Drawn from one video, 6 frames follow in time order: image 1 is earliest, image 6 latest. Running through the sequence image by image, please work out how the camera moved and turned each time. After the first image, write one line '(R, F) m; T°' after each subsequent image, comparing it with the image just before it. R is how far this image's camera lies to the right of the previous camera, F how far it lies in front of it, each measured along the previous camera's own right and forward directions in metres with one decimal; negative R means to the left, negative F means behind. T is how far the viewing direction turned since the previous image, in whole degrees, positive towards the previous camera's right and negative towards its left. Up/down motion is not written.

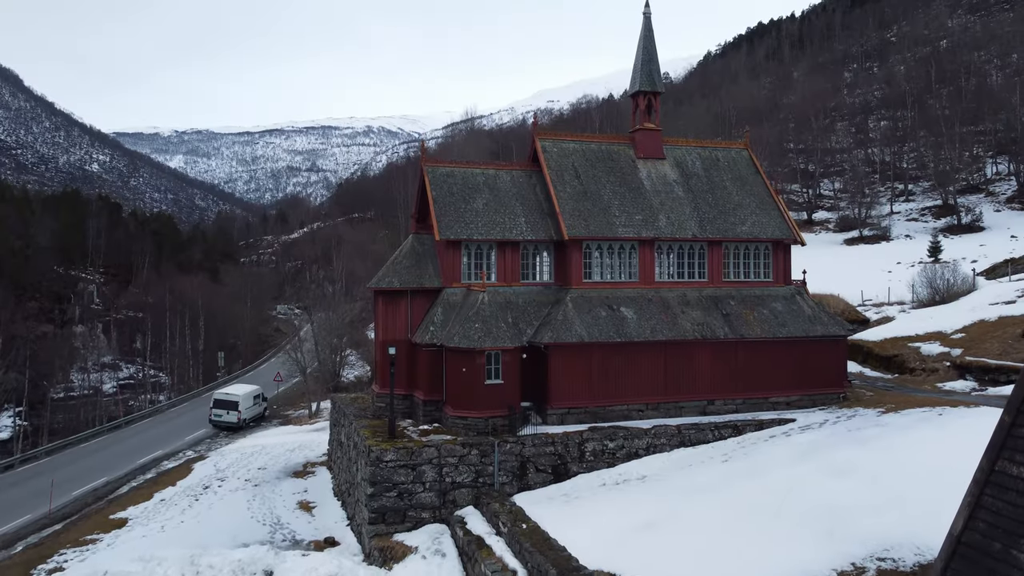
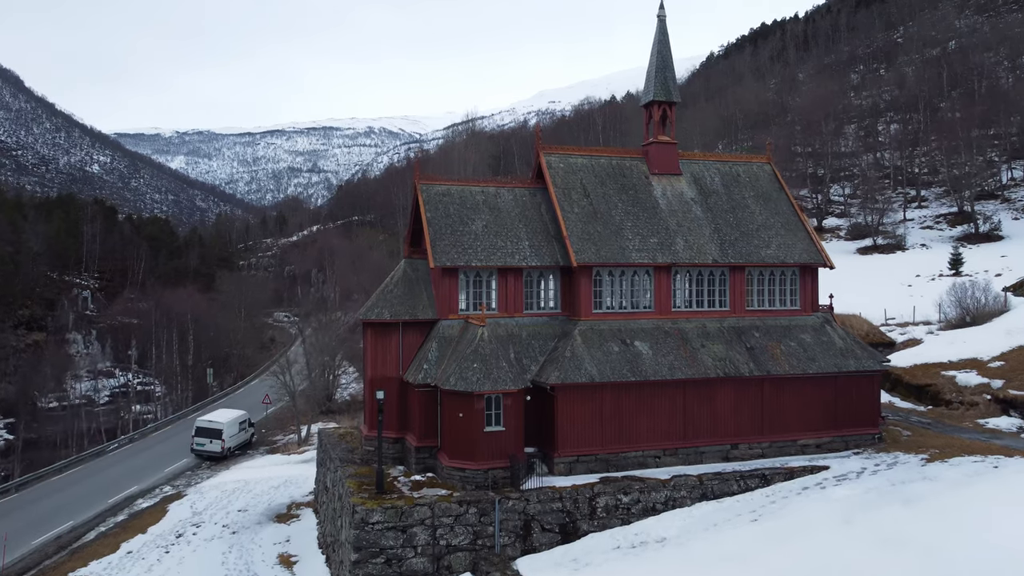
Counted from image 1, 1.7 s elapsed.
(0.0, +2.5) m; 0°
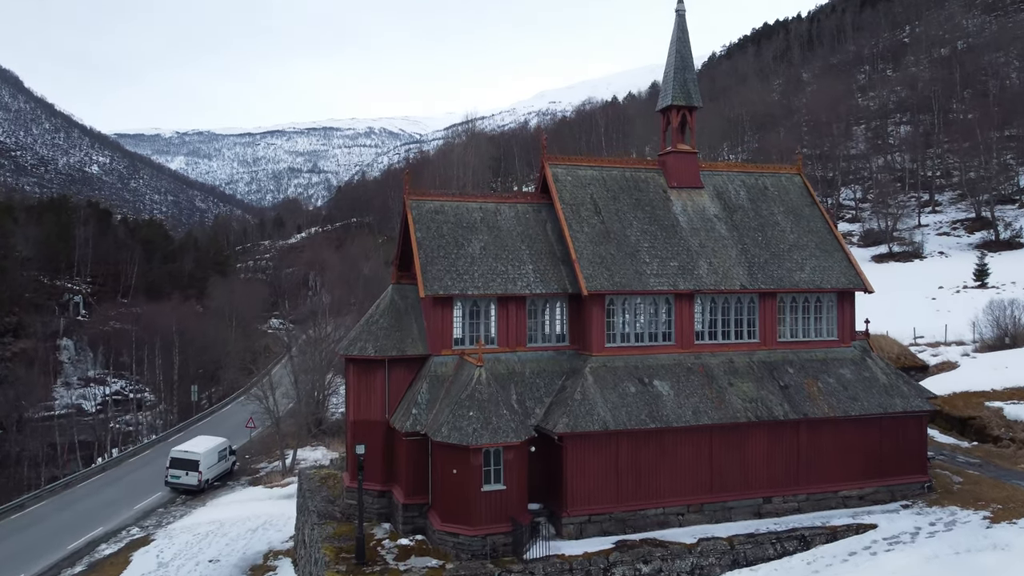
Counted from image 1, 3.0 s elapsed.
(0.0, +2.9) m; 0°
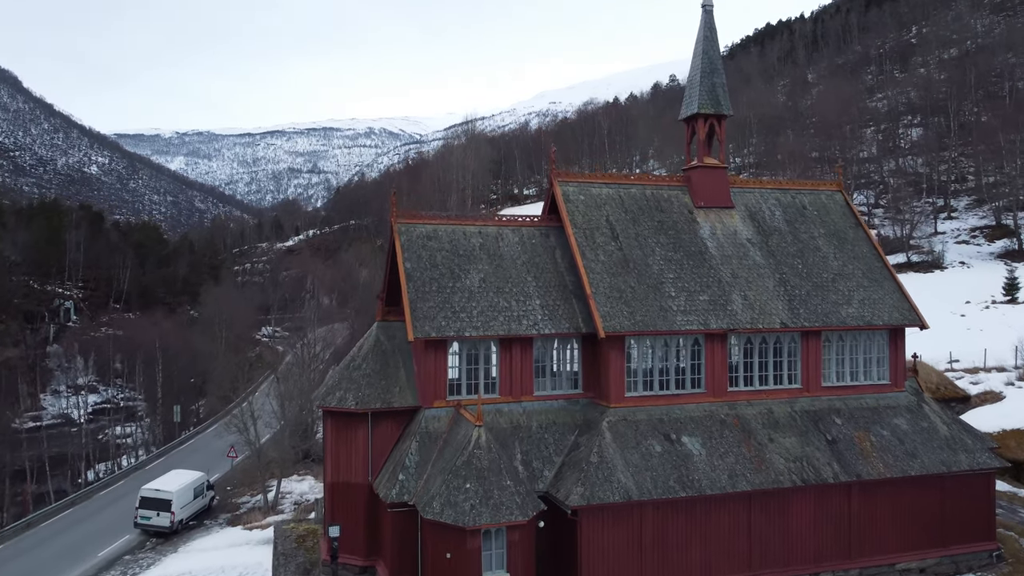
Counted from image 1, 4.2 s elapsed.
(-0.1, +3.0) m; 0°
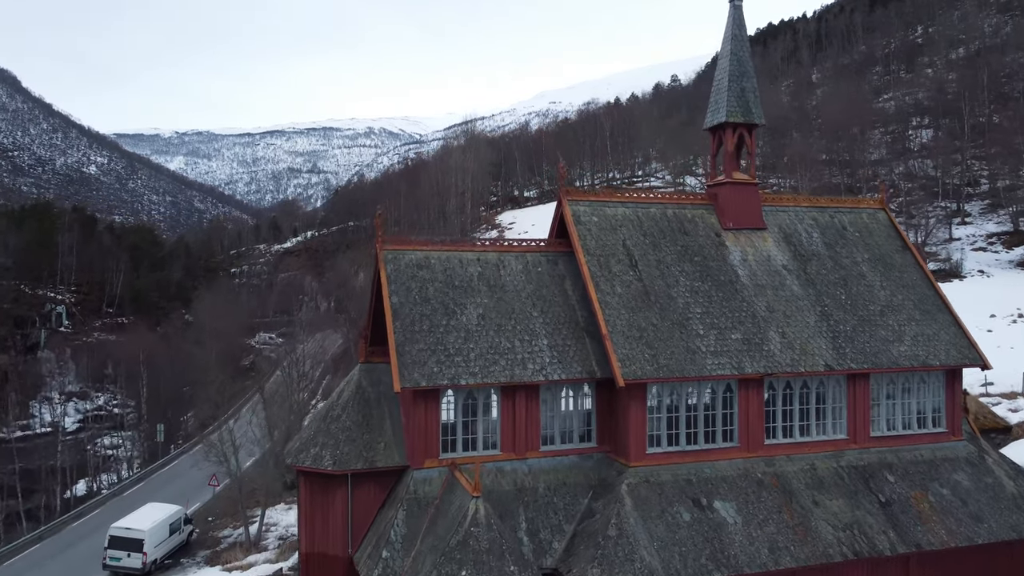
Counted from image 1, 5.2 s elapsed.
(-0.1, +2.5) m; 0°
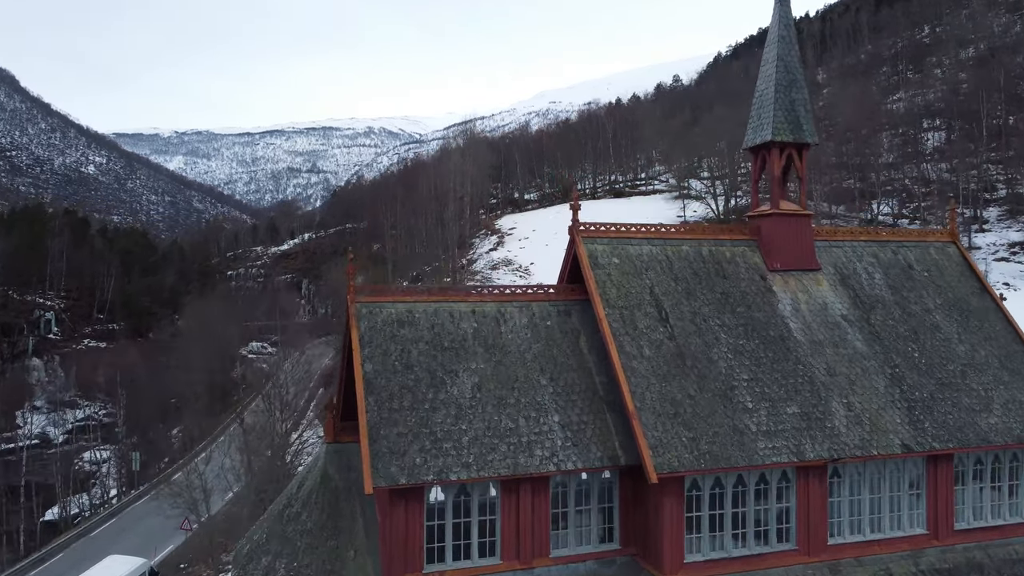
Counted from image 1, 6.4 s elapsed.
(-0.1, +3.2) m; 0°
